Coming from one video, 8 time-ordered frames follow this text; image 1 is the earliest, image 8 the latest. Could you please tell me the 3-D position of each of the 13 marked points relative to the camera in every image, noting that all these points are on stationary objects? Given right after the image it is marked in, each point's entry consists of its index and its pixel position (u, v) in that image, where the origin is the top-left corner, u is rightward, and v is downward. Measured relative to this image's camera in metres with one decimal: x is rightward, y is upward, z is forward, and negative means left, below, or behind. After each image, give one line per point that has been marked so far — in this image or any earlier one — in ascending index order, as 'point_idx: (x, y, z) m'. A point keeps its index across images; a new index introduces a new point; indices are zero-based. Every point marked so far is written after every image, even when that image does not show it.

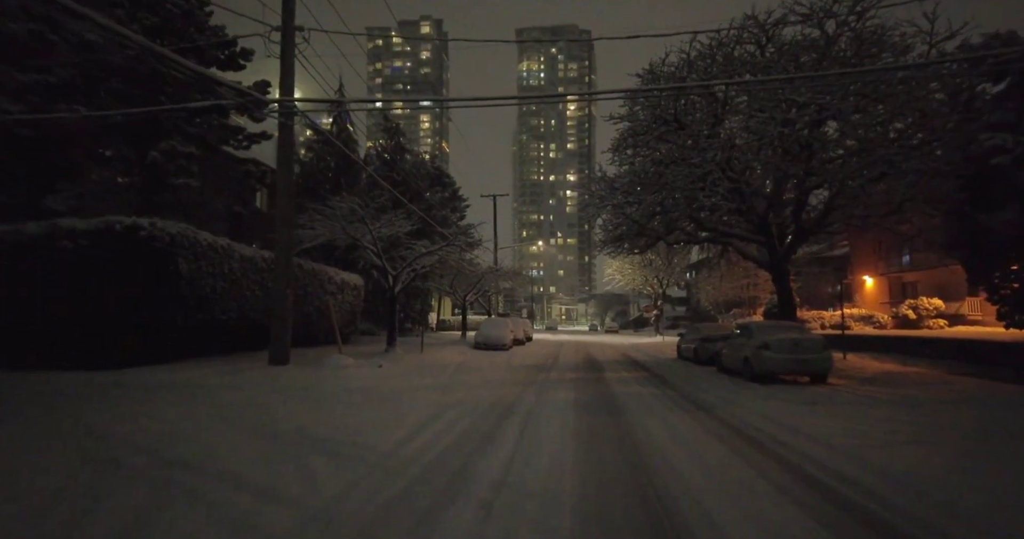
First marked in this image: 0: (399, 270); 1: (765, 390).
0: (-4.8, +0.1, +19.5) m
1: (+7.6, -3.6, +14.5) m
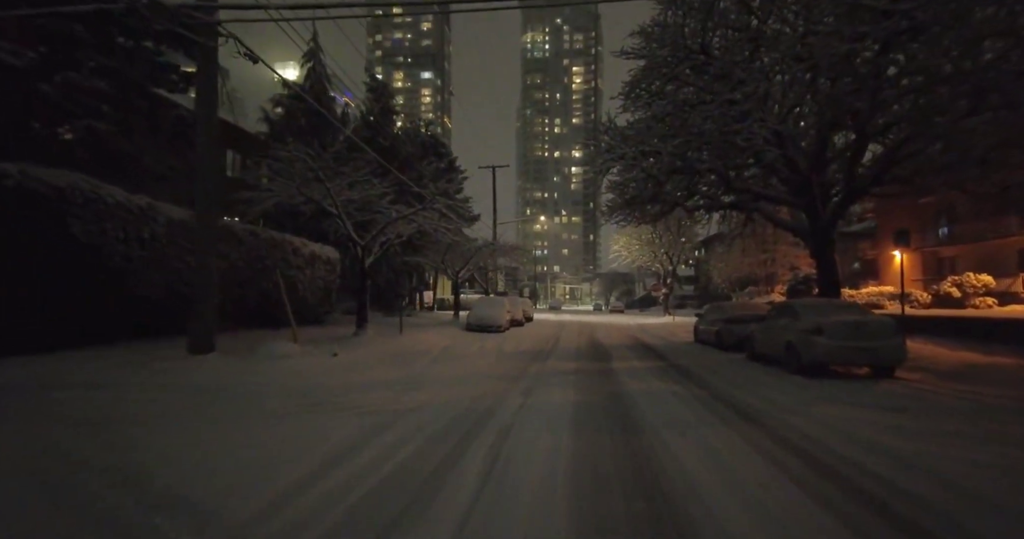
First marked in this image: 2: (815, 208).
0: (-5.1, +1.2, +16.5) m
1: (+7.3, -2.8, +11.5) m
2: (+10.8, +2.2, +16.9) m
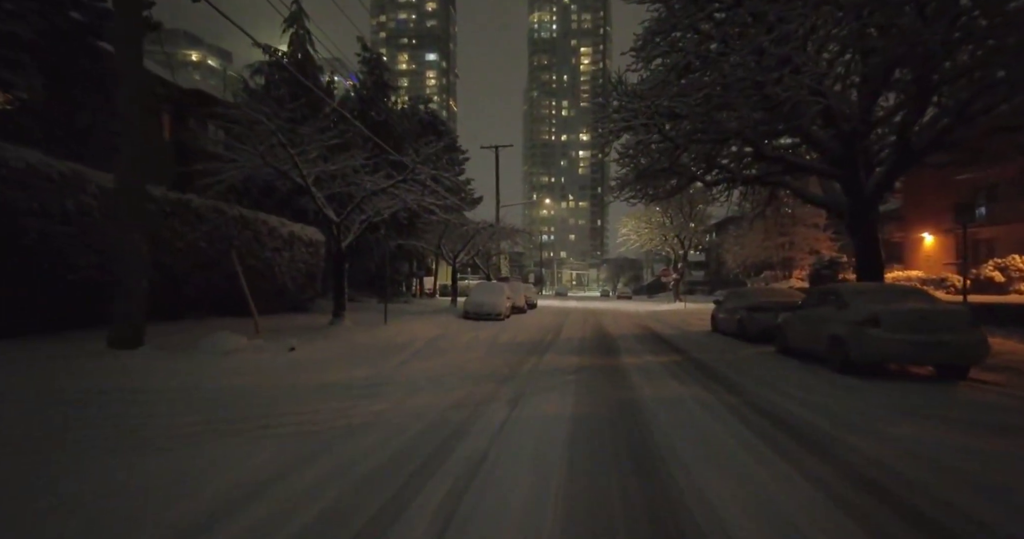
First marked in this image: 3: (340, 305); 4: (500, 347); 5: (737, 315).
0: (-5.2, +1.8, +14.6) m
1: (+7.0, -2.3, +9.6) m
2: (+10.7, +2.8, +14.7) m
3: (-5.6, -1.1, +15.3) m
4: (-0.4, -2.4, +14.4) m
5: (+7.8, -1.6, +16.4) m
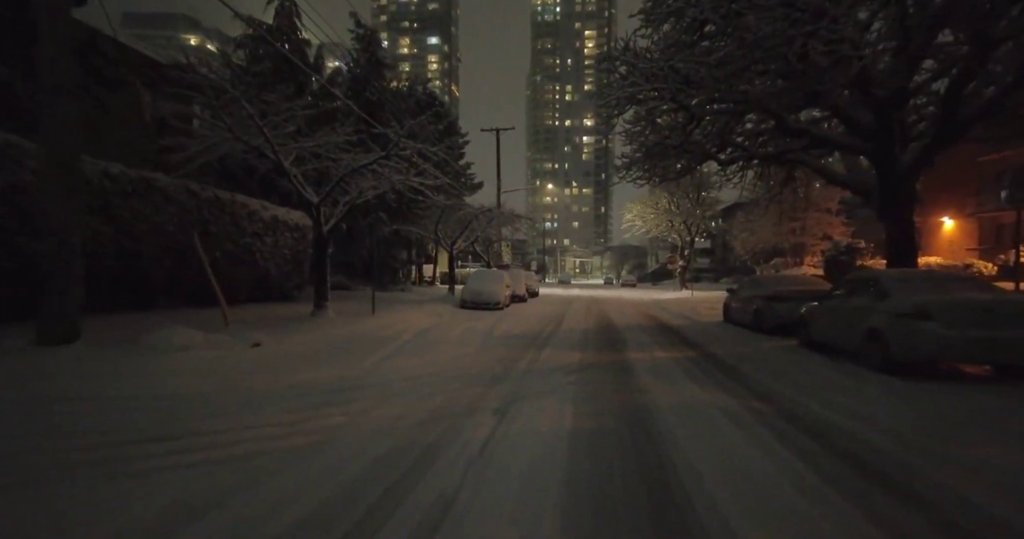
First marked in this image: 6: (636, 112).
0: (-5.3, +2.2, +13.4) m
1: (+6.9, -2.0, +8.3) m
2: (+10.6, +3.2, +13.3) m
3: (-5.6, -0.7, +14.1) m
4: (-0.5, -2.0, +13.2) m
5: (+7.7, -1.1, +15.2) m
6: (+4.0, +5.2, +15.4) m
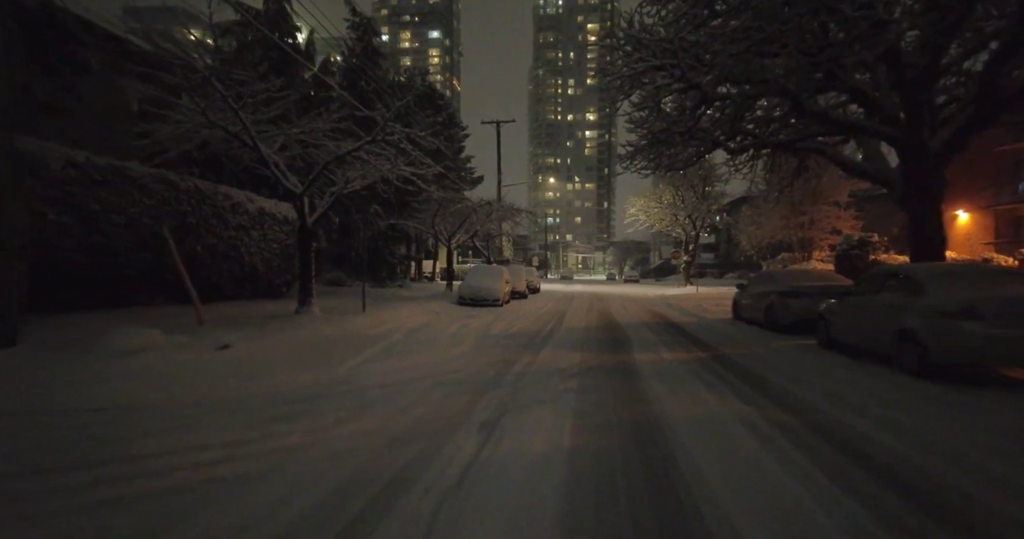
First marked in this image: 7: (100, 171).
0: (-5.4, +2.3, +12.5) m
1: (+6.8, -1.9, +7.5) m
2: (+10.5, +3.4, +12.4) m
3: (-5.7, -0.6, +13.3) m
4: (-0.6, -1.8, +12.4) m
5: (+7.6, -0.9, +14.3) m
6: (+3.9, +5.3, +14.5) m
7: (-9.8, +2.3, +11.2) m
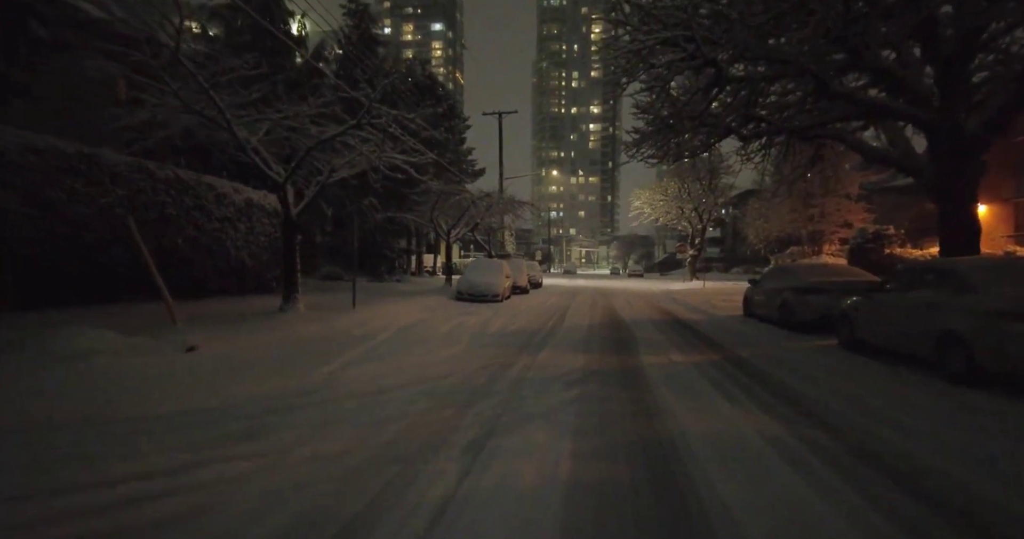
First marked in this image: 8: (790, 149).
0: (-5.5, +2.5, +11.7) m
1: (+6.7, -1.9, +6.6) m
2: (+10.5, +3.5, +11.4) m
3: (-5.8, -0.4, +12.5) m
4: (-0.6, -1.7, +11.6) m
5: (+7.6, -0.8, +13.4) m
6: (+3.9, +5.5, +13.5) m
7: (-9.8, +2.5, +10.5) m
8: (+10.3, +4.5, +17.6) m
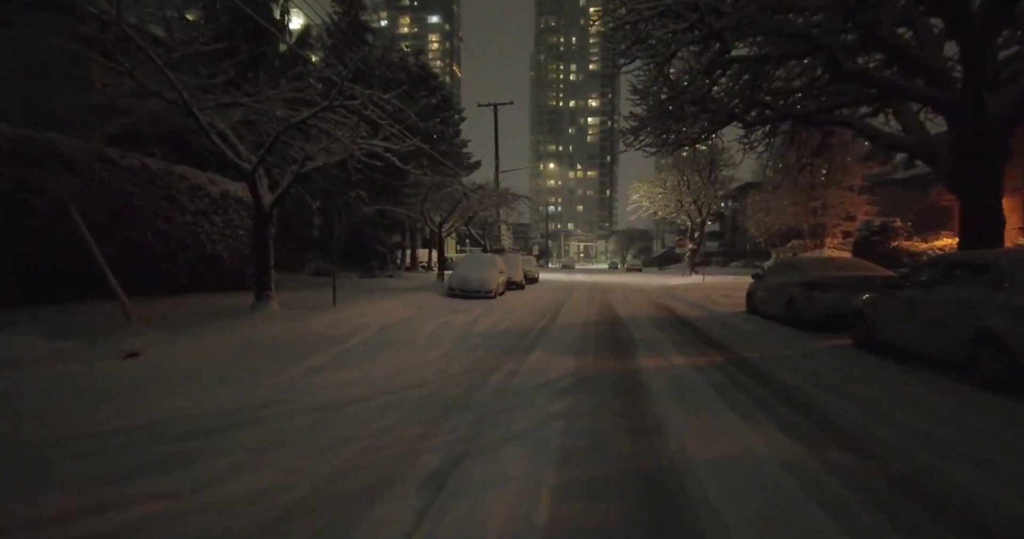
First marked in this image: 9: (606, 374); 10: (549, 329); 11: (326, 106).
0: (-5.8, +2.6, +10.8) m
1: (+6.5, -1.8, +5.8) m
2: (+10.2, +3.7, +10.6) m
3: (-6.0, -0.3, +11.7) m
4: (-0.9, -1.6, +10.8) m
5: (+7.3, -0.6, +12.6) m
6: (+3.6, +5.6, +12.7) m
7: (-10.1, +2.5, +9.6) m
8: (+10.0, +4.7, +16.8) m
9: (+1.5, -1.7, +7.4) m
10: (+1.0, -1.6, +12.6) m
11: (-3.8, +3.3, +9.8) m
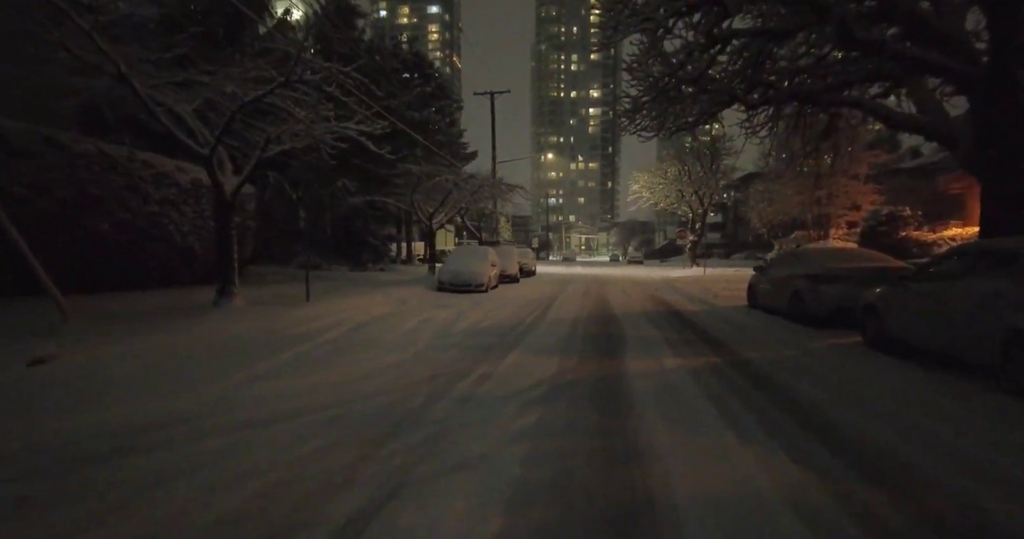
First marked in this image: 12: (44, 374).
0: (-6.2, +2.7, +10.0) m
1: (+6.0, -1.7, +5.0) m
2: (+9.8, +3.9, +9.7) m
3: (-6.4, -0.2, +10.9) m
4: (-1.3, -1.4, +10.0) m
5: (+6.9, -0.4, +11.8) m
6: (+3.2, +5.8, +11.7) m
7: (-10.5, +2.6, +8.8) m
8: (+9.6, +5.0, +15.9) m
9: (+1.1, -1.6, +6.6) m
10: (+0.6, -1.4, +11.8) m
11: (-4.2, +3.5, +9.0) m
12: (-6.1, -1.4, +6.1) m
